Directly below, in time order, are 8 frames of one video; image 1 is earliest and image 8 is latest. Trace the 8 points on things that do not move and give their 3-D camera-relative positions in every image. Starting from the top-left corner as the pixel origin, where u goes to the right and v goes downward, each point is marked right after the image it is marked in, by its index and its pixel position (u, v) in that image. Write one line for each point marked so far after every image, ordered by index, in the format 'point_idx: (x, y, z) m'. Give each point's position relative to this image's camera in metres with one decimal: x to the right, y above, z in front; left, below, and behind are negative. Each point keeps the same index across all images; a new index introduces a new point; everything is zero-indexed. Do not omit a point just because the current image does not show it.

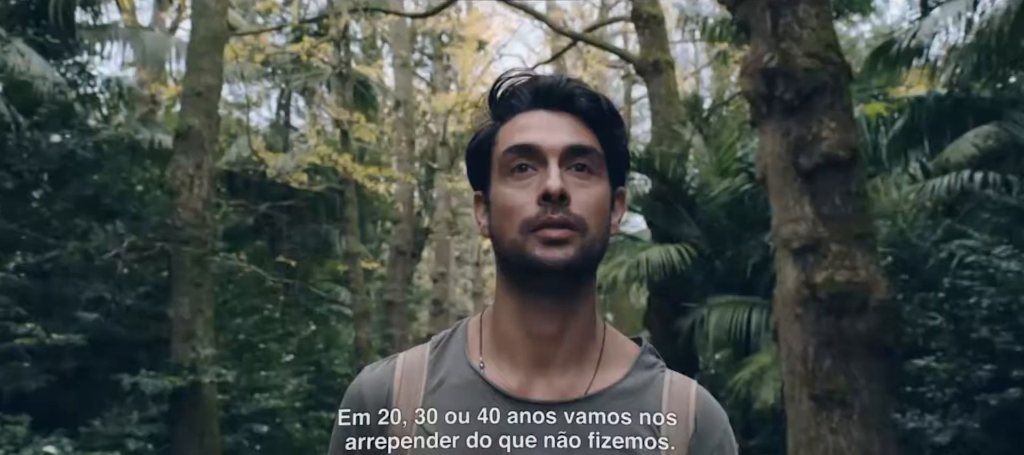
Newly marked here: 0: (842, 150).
0: (+2.8, +0.7, +6.6) m
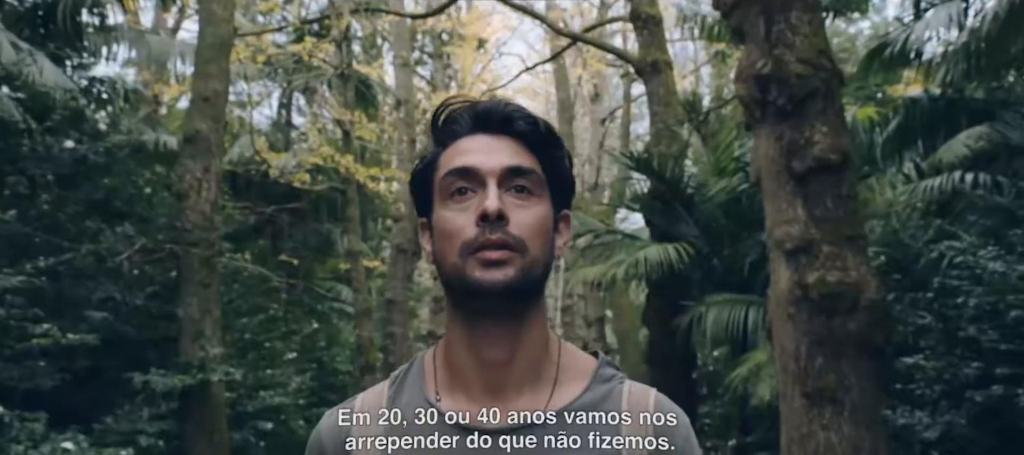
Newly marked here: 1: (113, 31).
0: (+2.8, +0.6, +6.7) m
1: (-5.6, +2.8, +10.9) m
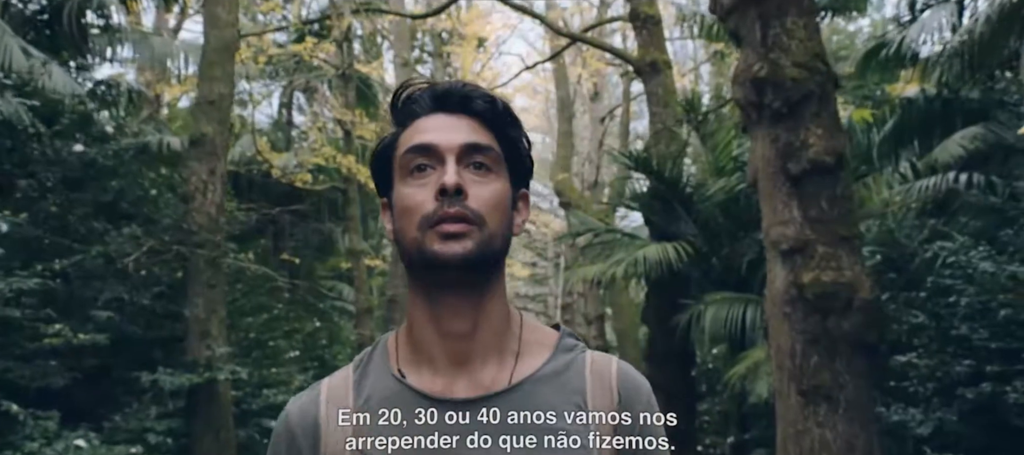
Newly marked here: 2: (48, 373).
0: (+2.8, +0.6, +6.9) m
1: (-5.6, +2.8, +11.0) m
2: (-4.8, -1.5, +8.1) m
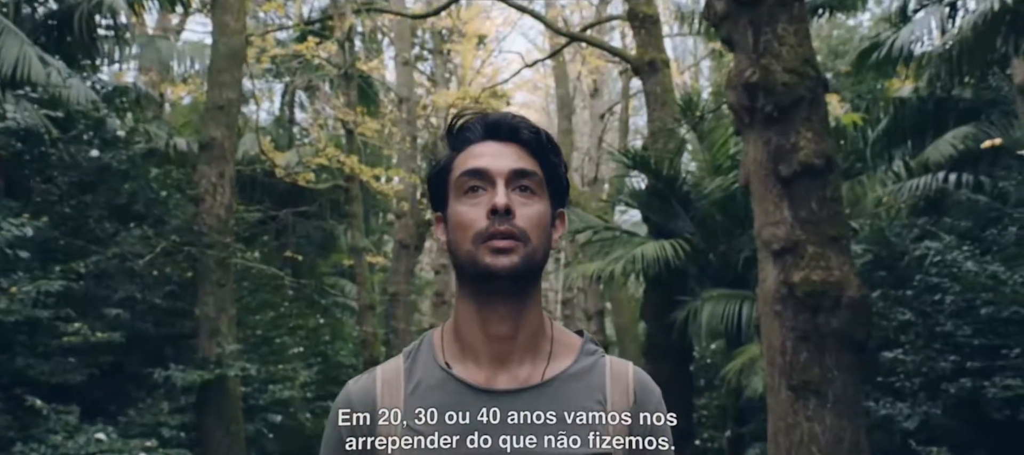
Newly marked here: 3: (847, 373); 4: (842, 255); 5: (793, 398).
0: (+2.8, +0.6, +7.1) m
1: (-5.6, +2.8, +11.3) m
2: (-4.8, -1.5, +8.3) m
3: (+3.1, -1.3, +7.1) m
4: (+3.1, -0.3, +7.2) m
5: (+2.6, -1.6, +7.1) m
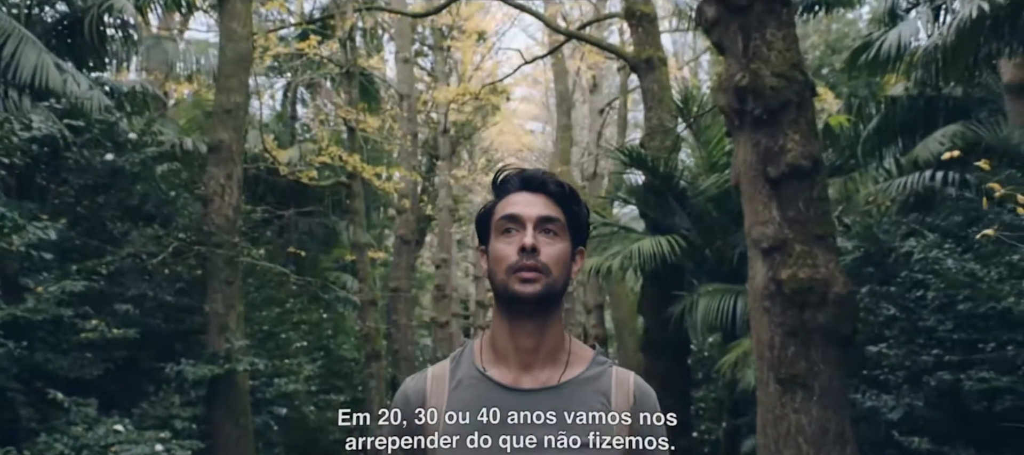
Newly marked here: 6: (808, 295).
0: (+2.8, +0.6, +7.4) m
1: (-5.6, +2.8, +11.5) m
2: (-4.8, -1.5, +8.6) m
3: (+3.1, -1.3, +7.4) m
4: (+3.1, -0.2, +7.5) m
5: (+2.6, -1.6, +7.4) m
6: (+2.8, -0.6, +7.3) m
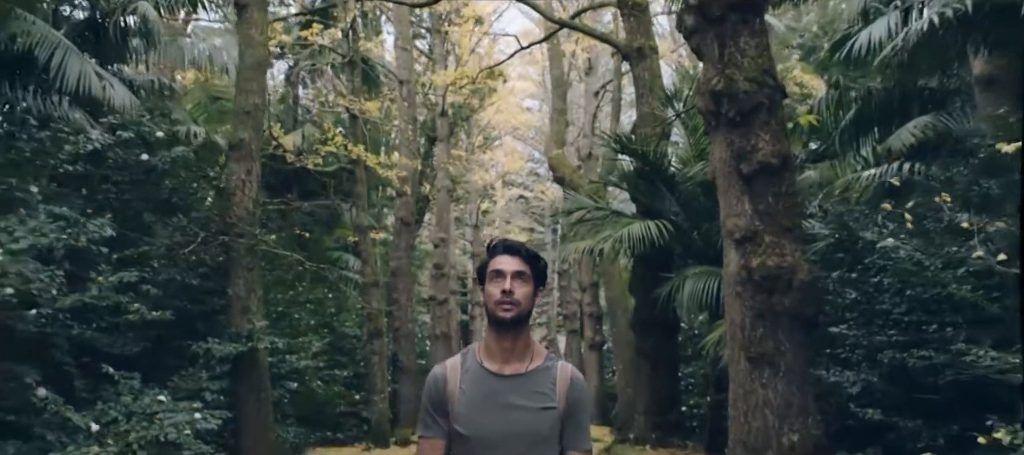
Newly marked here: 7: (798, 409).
0: (+2.7, +0.7, +8.1) m
1: (-5.7, +3.0, +12.1) m
2: (-4.9, -1.4, +9.4) m
3: (+3.0, -1.3, +8.2) m
4: (+3.0, -0.2, +8.2) m
5: (+2.5, -1.5, +8.2) m
6: (+2.8, -0.6, +8.1) m
7: (+3.0, -1.9, +8.1) m
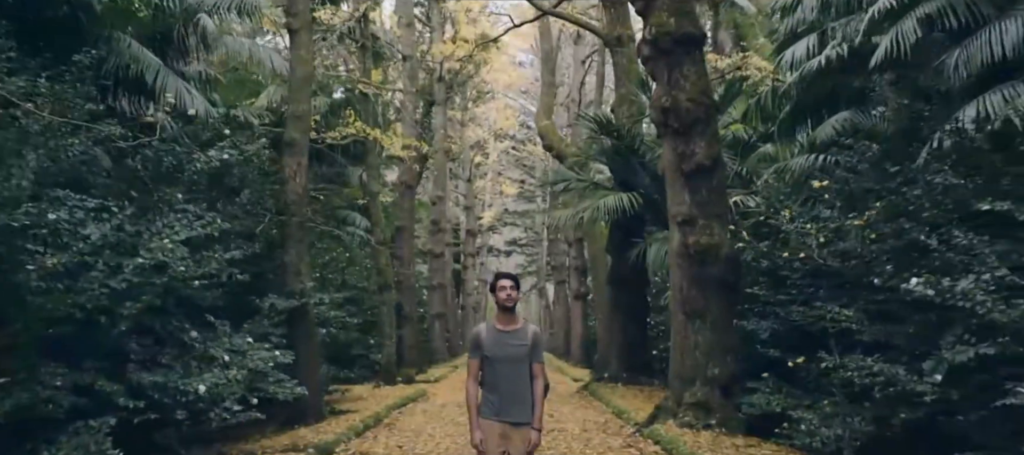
0: (+2.7, +0.9, +10.5) m
1: (-5.8, +3.6, +14.3) m
2: (-5.0, -1.1, +11.9) m
3: (+2.9, -1.1, +10.7) m
4: (+2.9, 0.0, +10.7) m
5: (+2.4, -1.3, +10.7) m
6: (+2.7, -0.4, +10.6) m
7: (+2.9, -1.7, +10.7) m
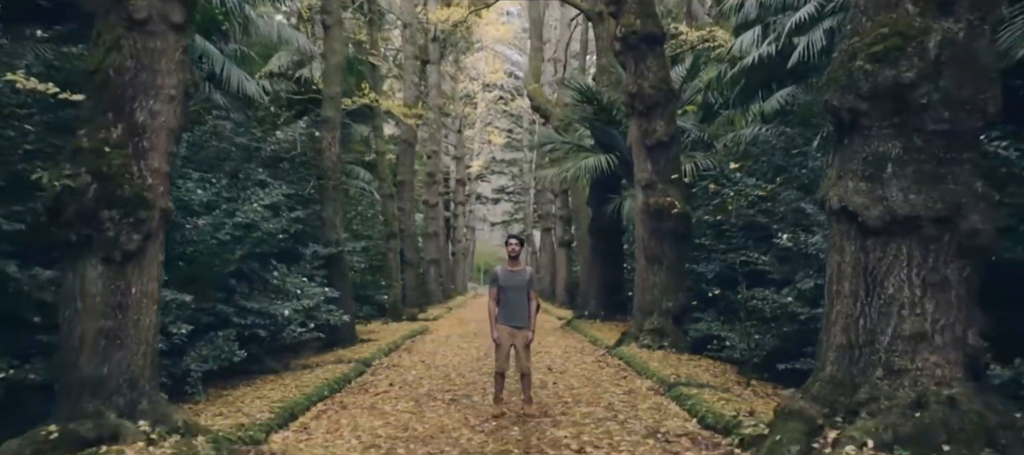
0: (+2.6, +1.5, +13.0) m
1: (-5.9, +4.5, +16.5) m
2: (-5.1, -0.3, +14.4) m
3: (+2.8, -0.4, +13.4) m
4: (+2.8, +0.7, +13.3) m
5: (+2.3, -0.6, +13.4) m
6: (+2.6, +0.3, +13.2) m
7: (+2.8, -1.0, +13.4) m
